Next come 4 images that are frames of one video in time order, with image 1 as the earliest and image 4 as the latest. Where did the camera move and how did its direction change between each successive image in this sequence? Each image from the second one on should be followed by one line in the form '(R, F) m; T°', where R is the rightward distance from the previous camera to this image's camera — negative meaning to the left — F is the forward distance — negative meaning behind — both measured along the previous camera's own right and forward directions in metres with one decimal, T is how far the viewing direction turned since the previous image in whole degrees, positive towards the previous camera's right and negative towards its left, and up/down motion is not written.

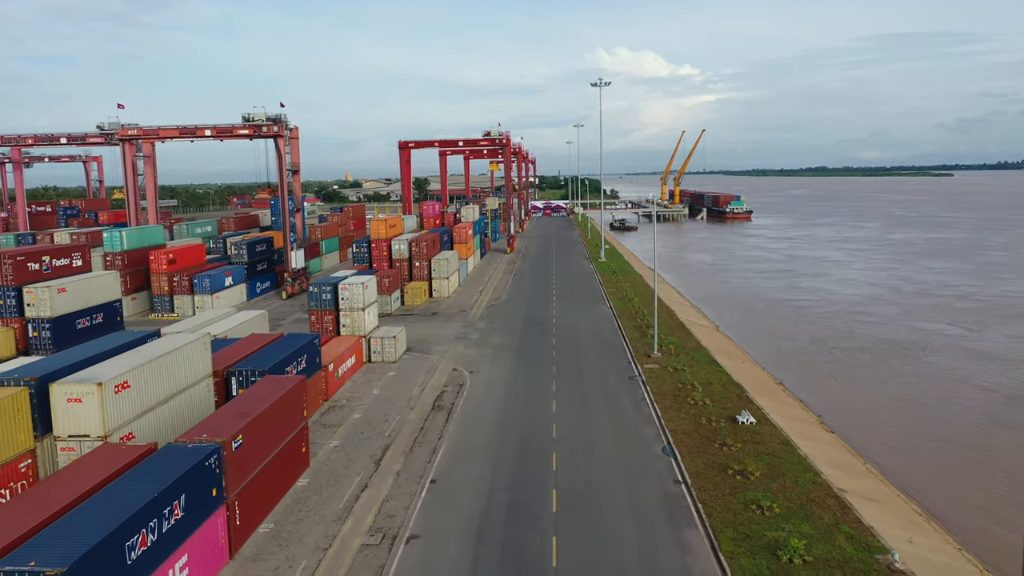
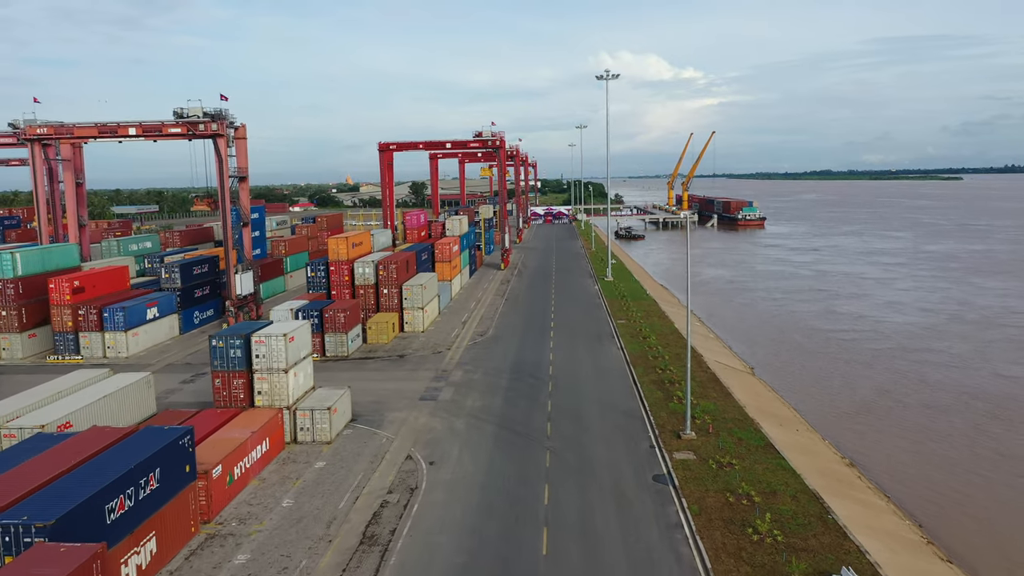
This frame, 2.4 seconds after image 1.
(+0.8, +8.8) m; 0°
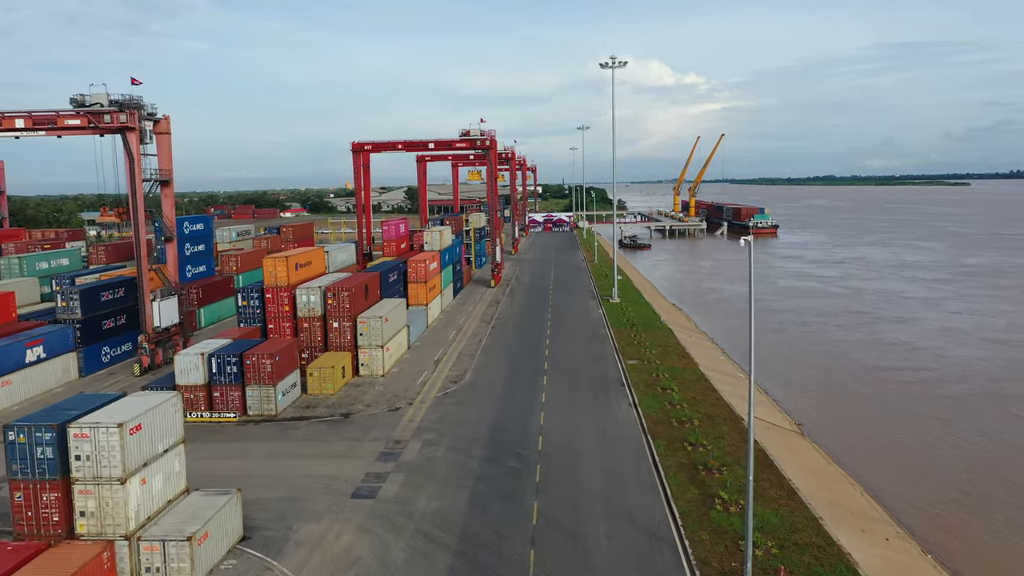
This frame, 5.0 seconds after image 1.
(+0.8, +8.4) m; 0°
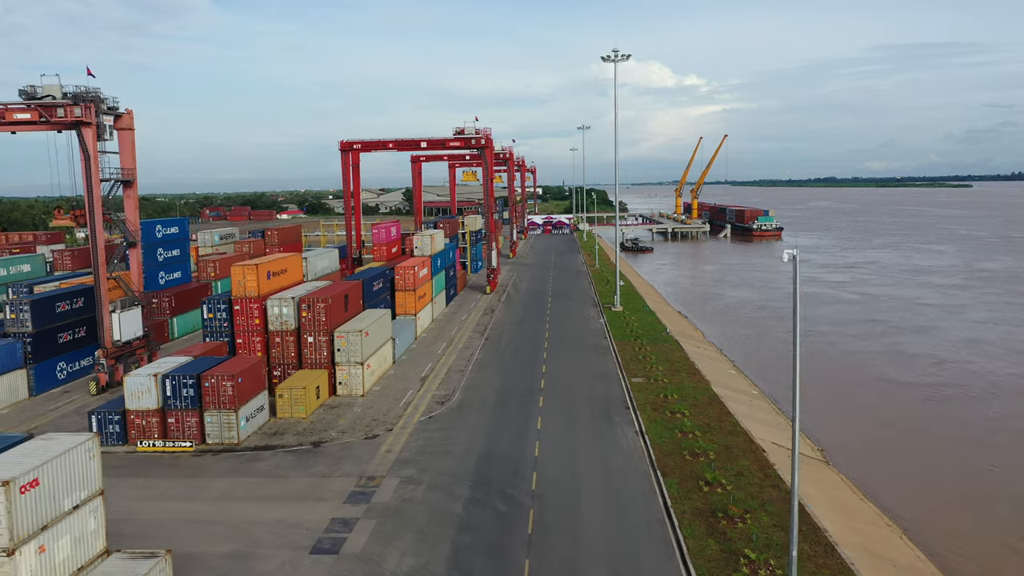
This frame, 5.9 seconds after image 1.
(+0.3, +3.0) m; 0°
